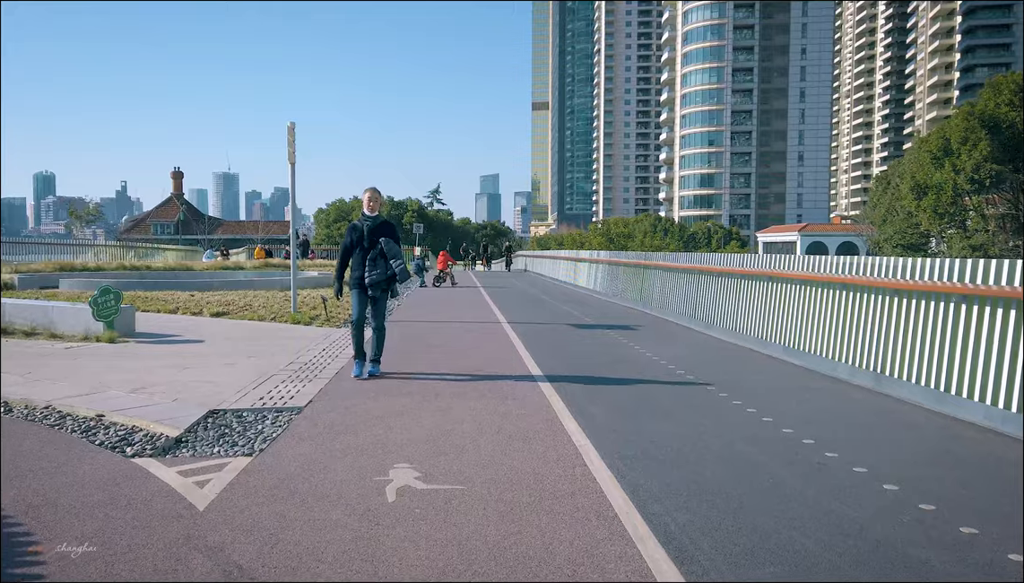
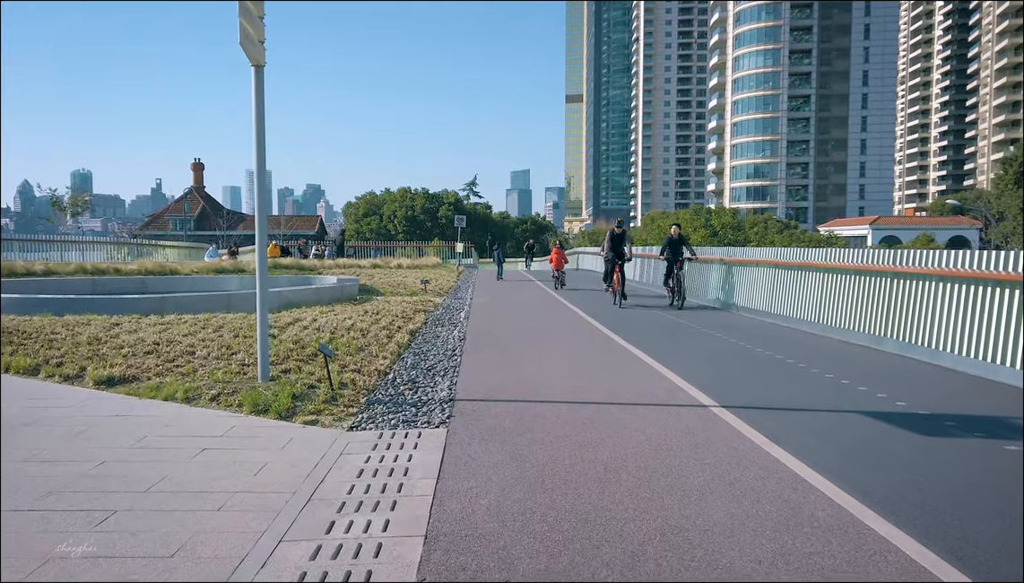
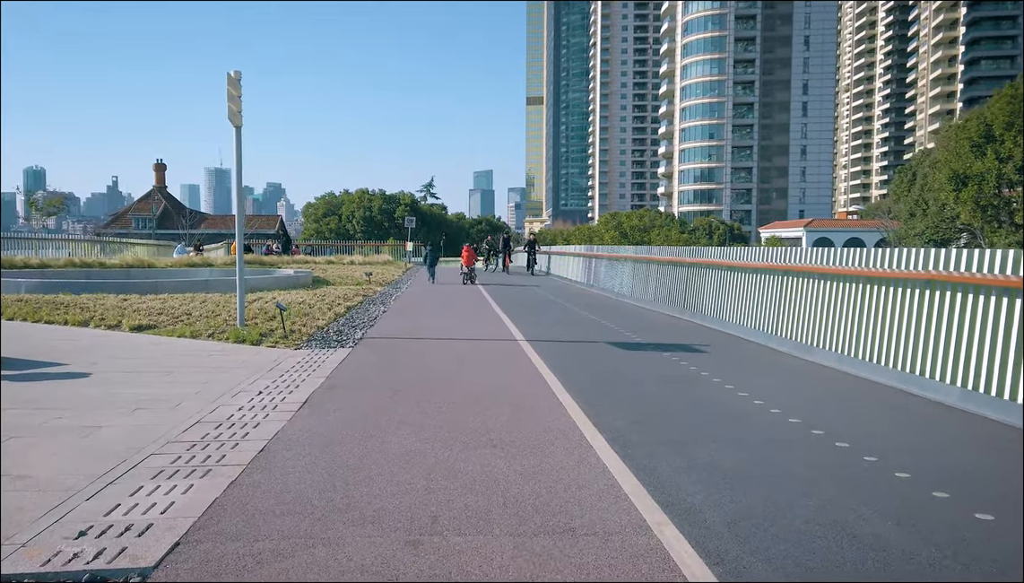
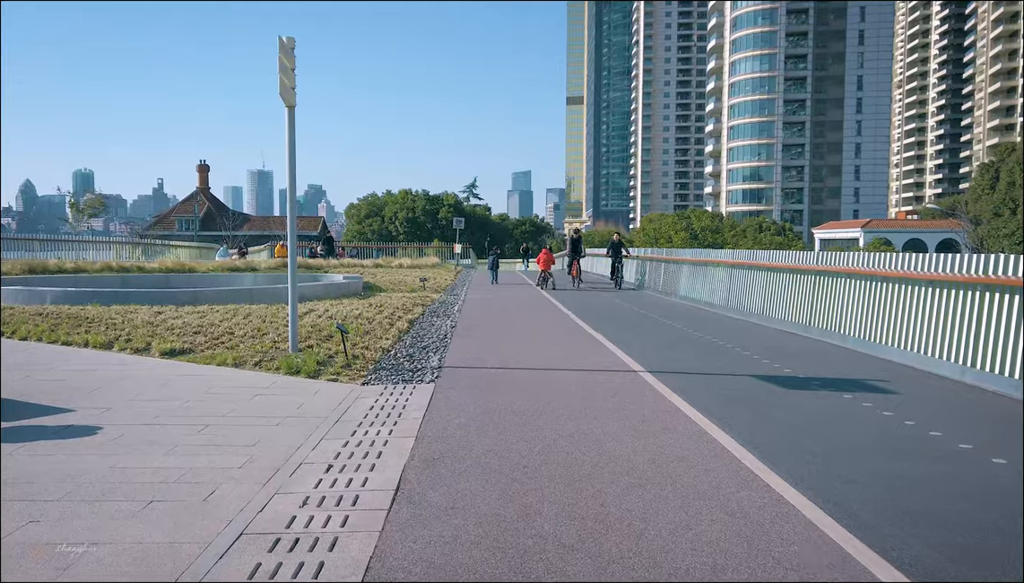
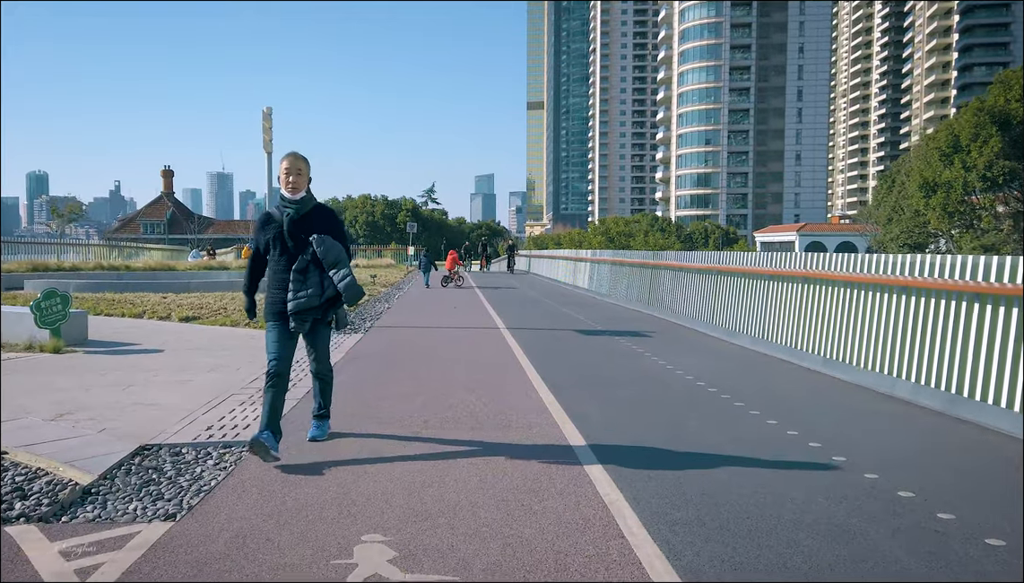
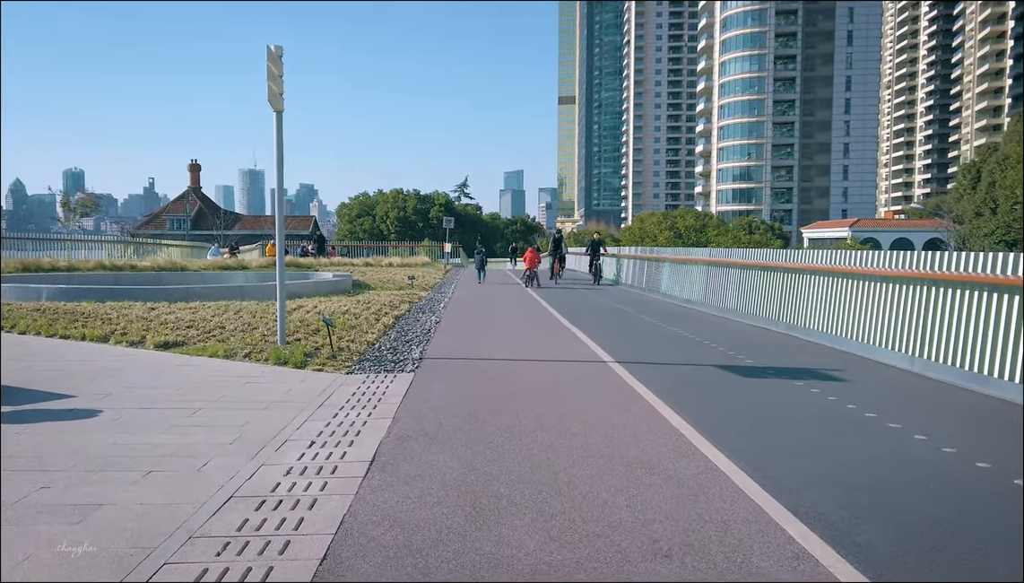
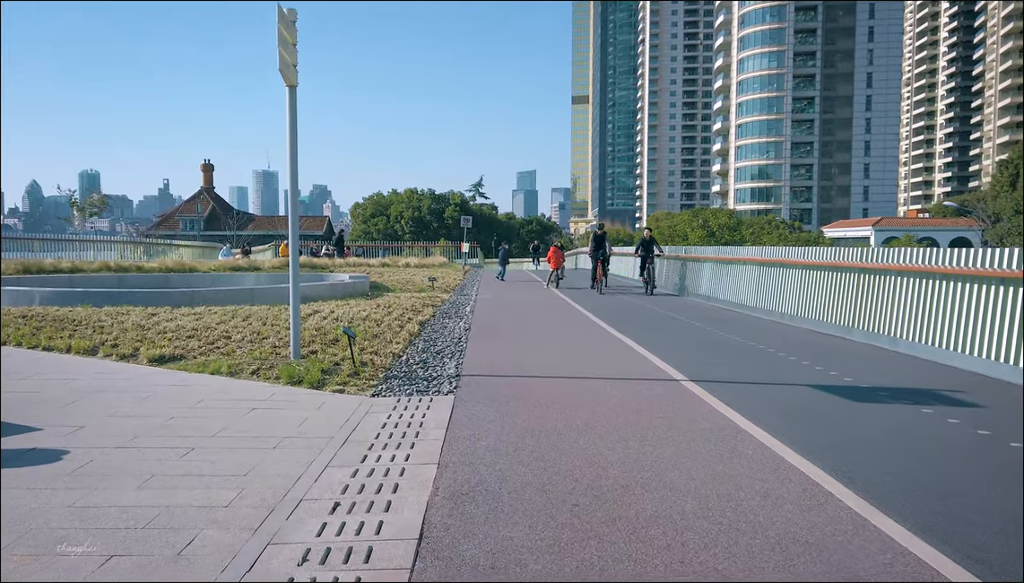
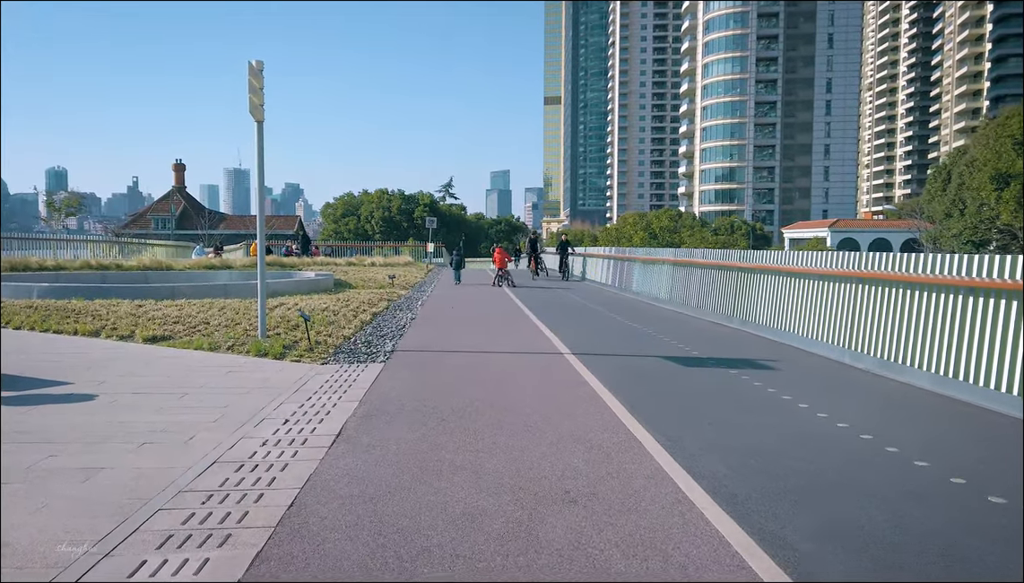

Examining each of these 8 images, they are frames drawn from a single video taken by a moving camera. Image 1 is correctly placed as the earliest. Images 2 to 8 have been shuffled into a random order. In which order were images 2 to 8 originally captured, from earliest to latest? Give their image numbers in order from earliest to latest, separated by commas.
5, 3, 8, 6, 4, 7, 2
